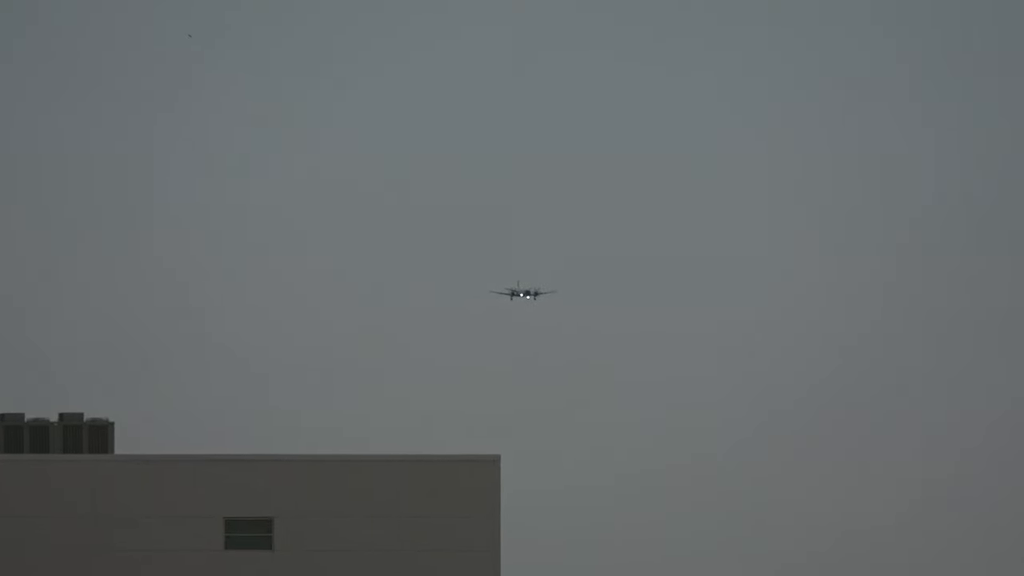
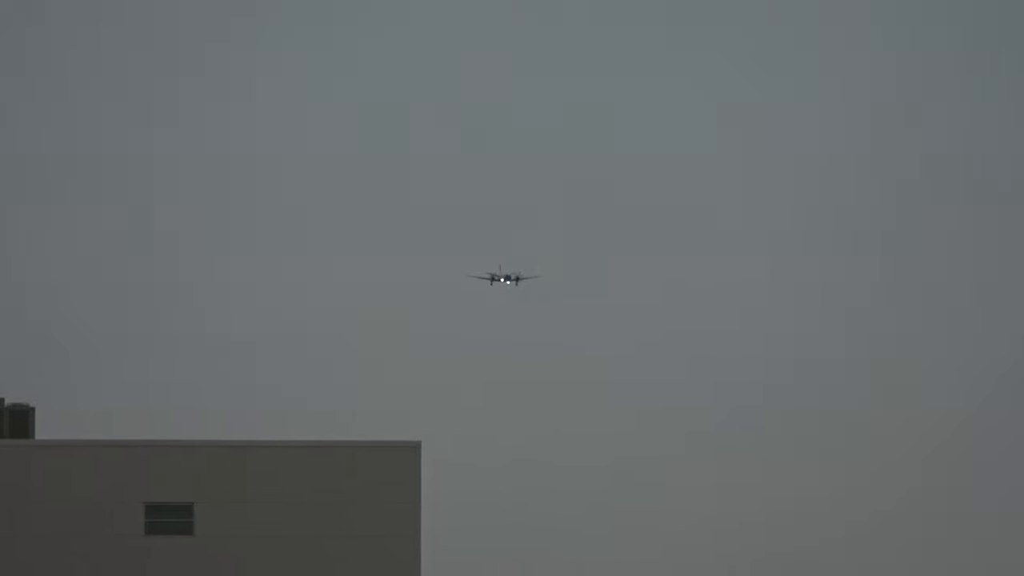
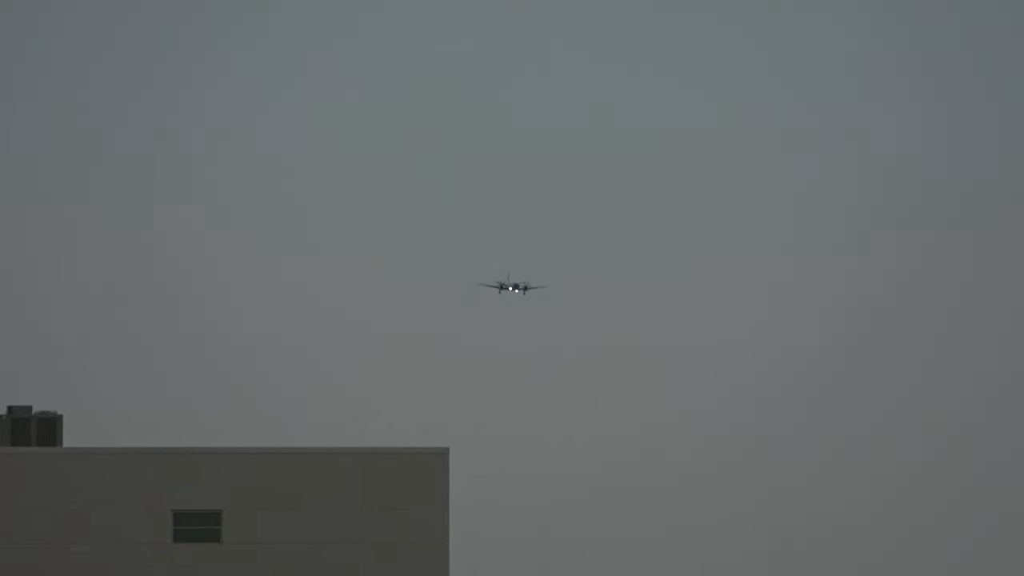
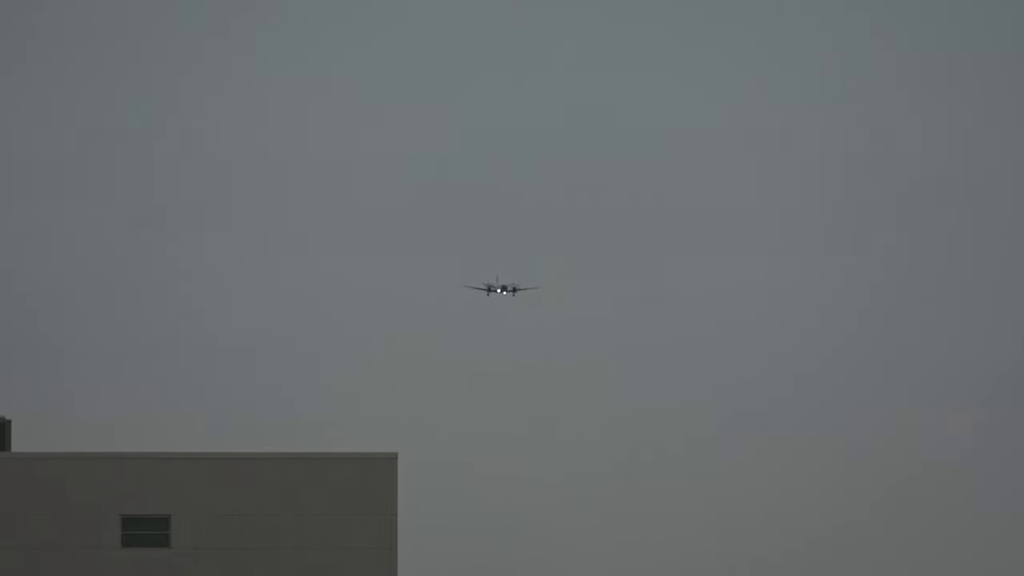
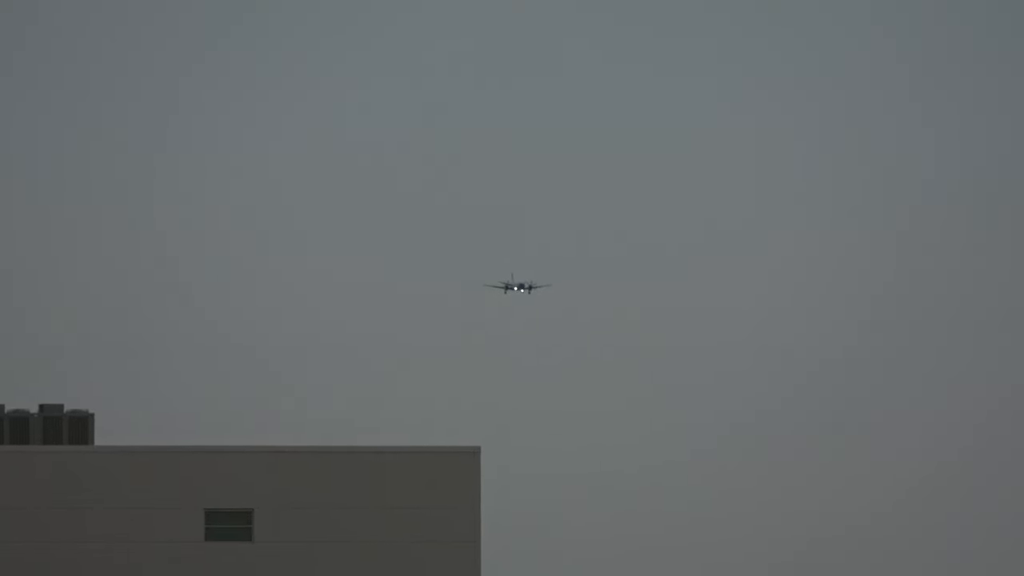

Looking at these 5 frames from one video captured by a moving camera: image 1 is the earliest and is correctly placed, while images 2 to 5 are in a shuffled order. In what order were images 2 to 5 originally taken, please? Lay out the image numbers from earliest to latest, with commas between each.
5, 3, 2, 4
